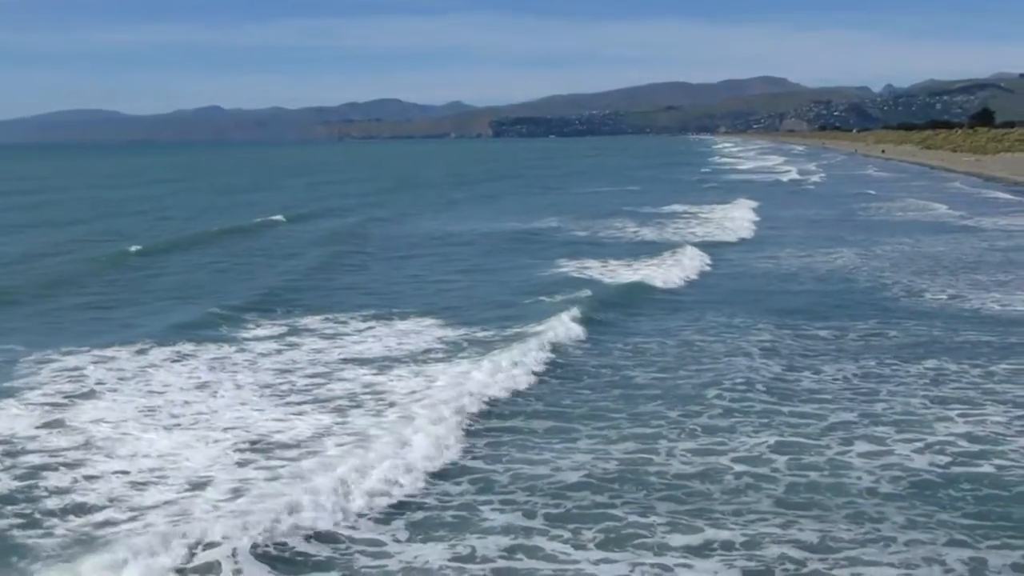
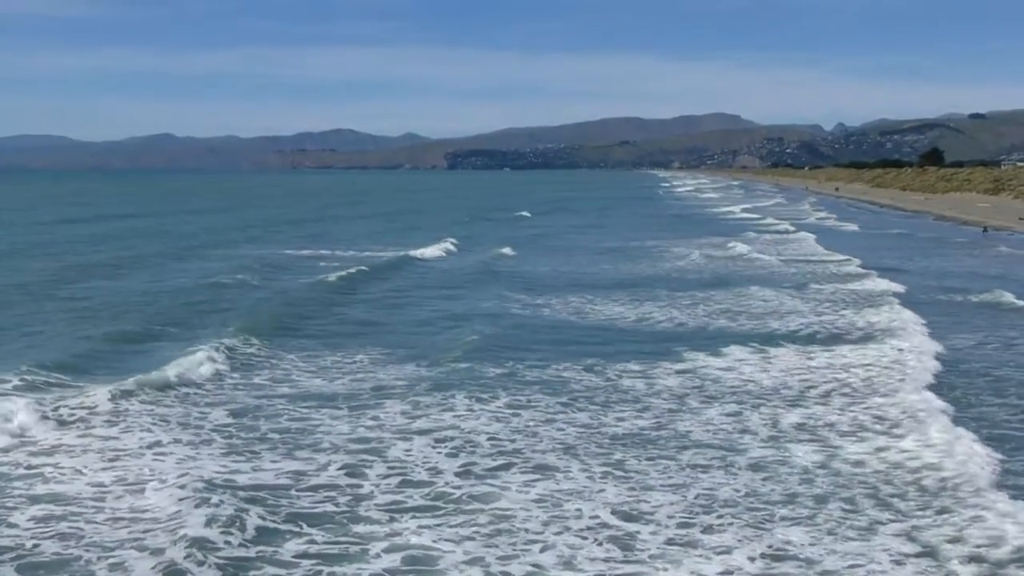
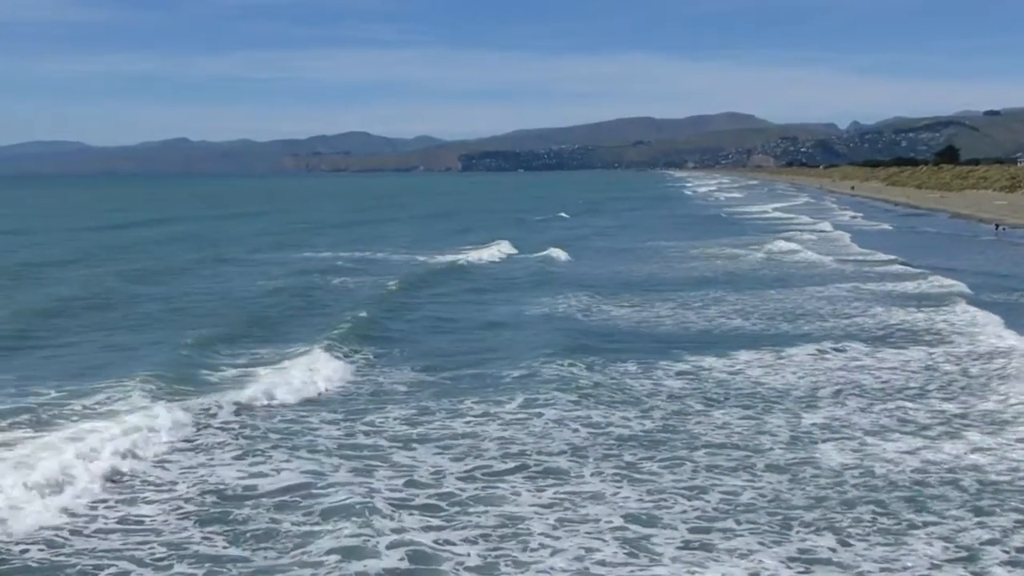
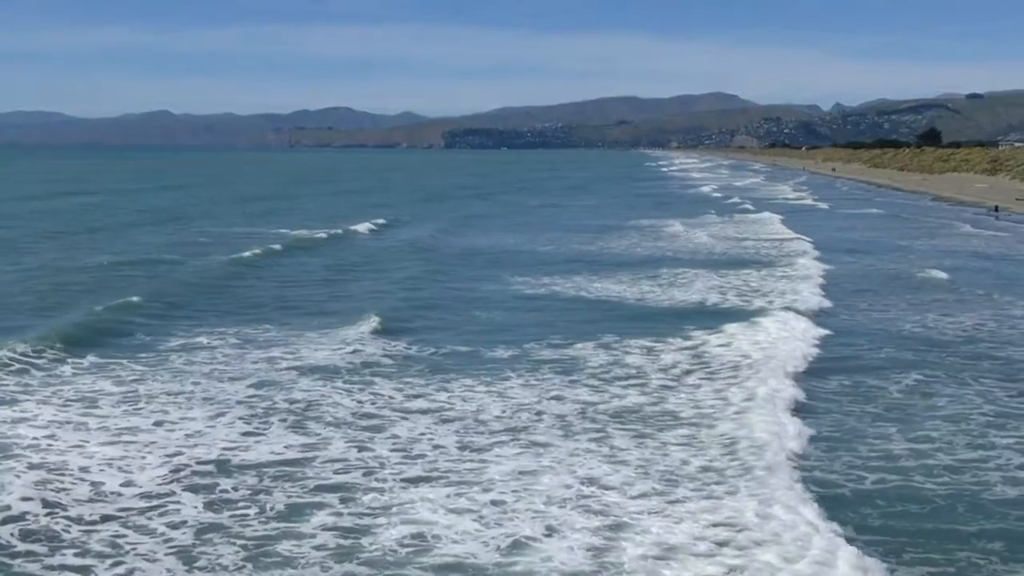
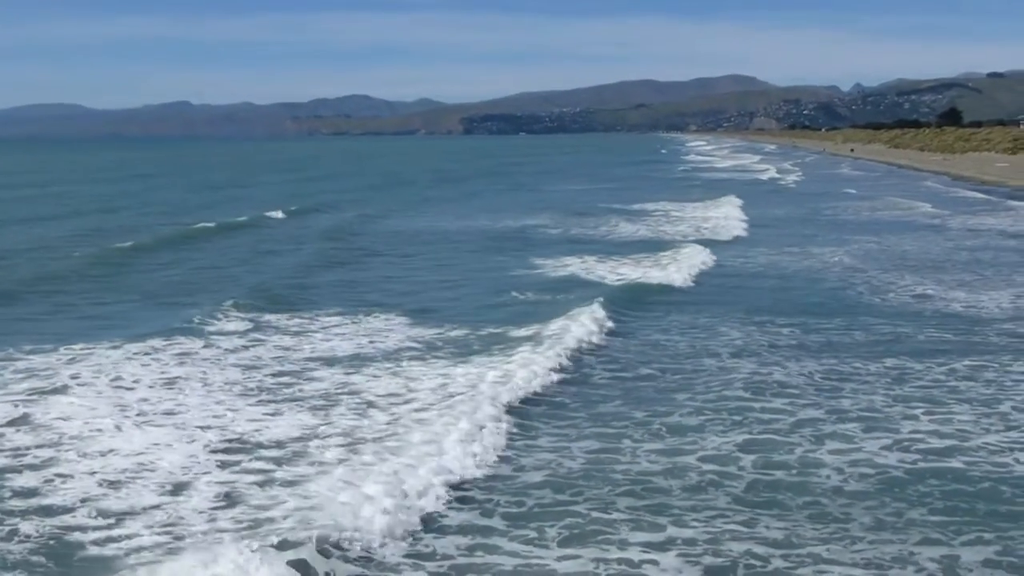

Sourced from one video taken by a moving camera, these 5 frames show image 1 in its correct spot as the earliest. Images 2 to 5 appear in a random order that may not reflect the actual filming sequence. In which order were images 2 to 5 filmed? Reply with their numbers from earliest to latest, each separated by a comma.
5, 4, 2, 3
